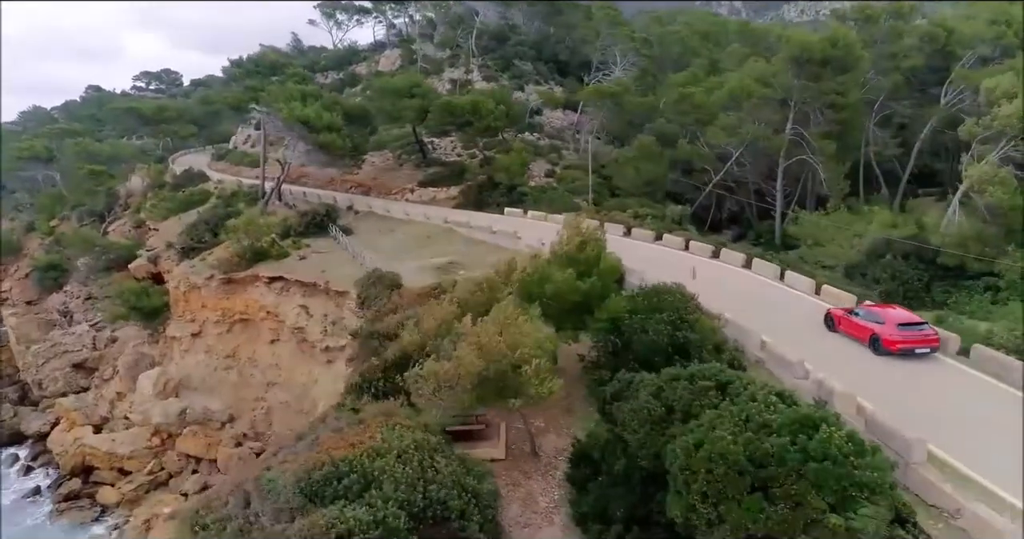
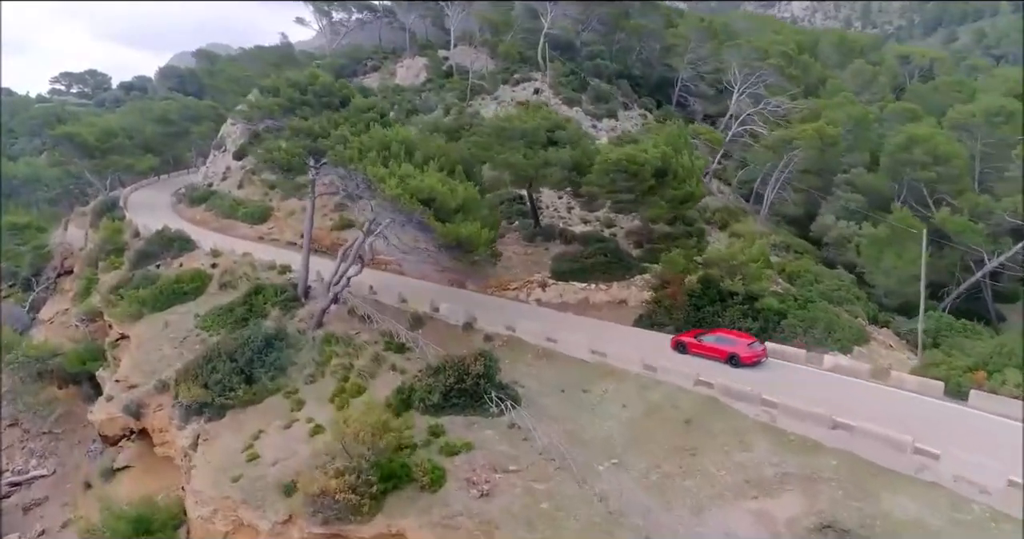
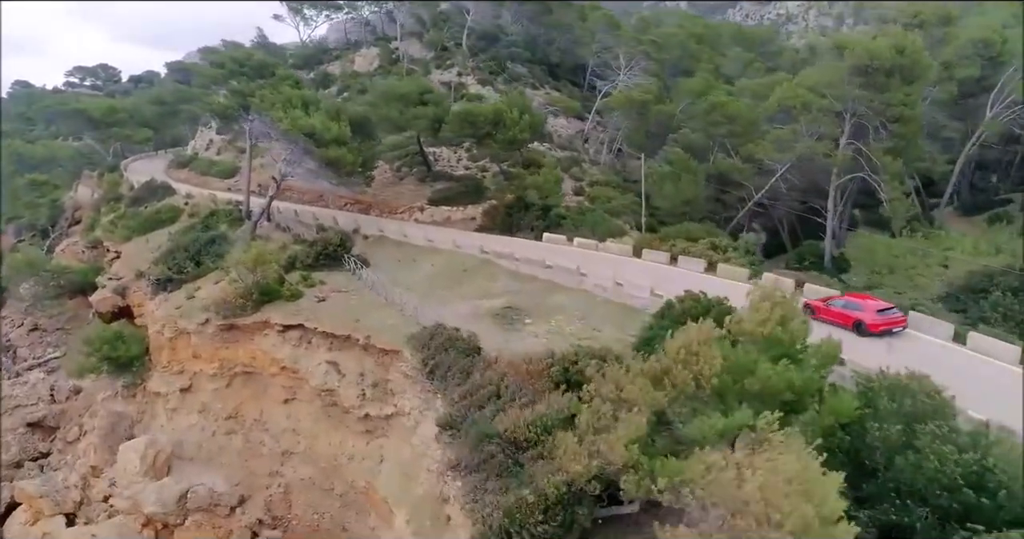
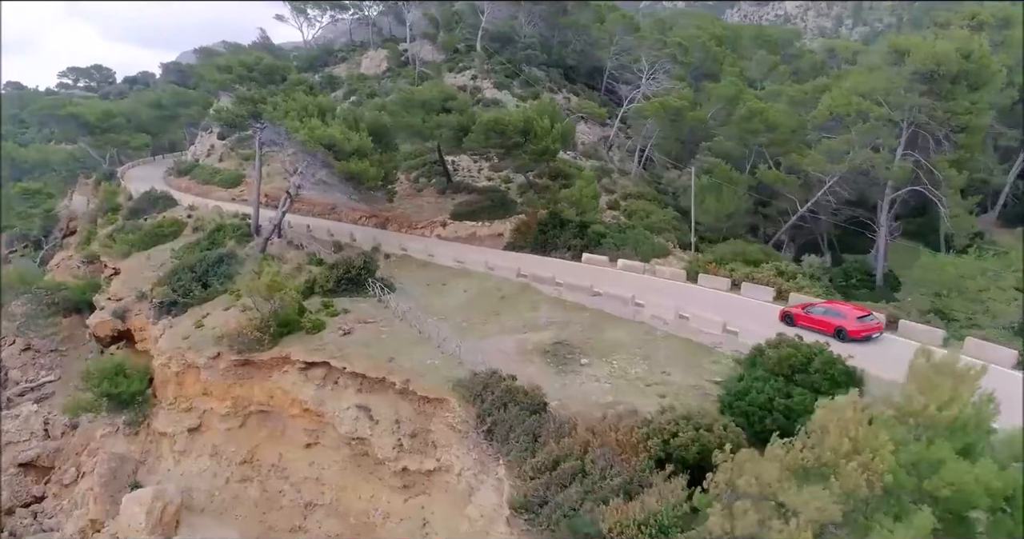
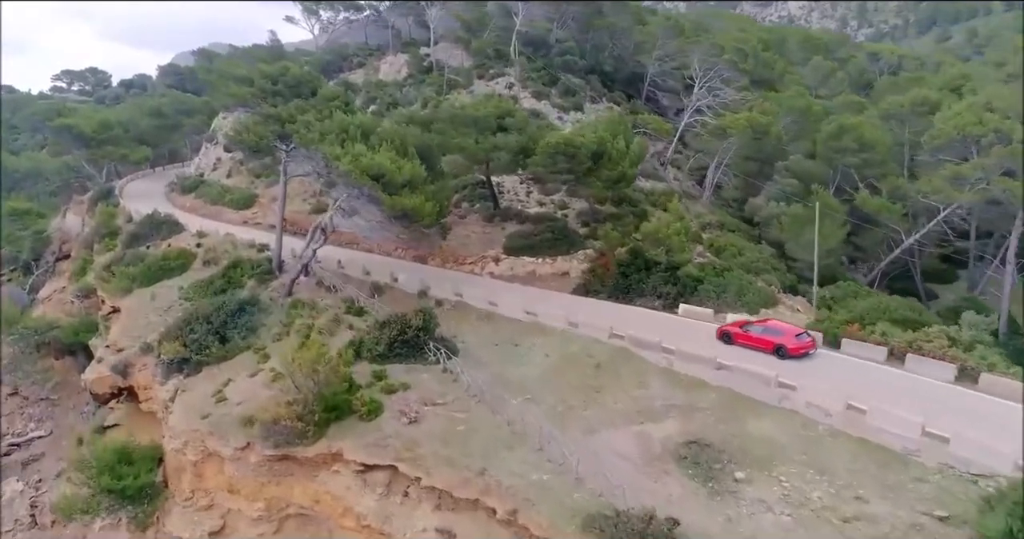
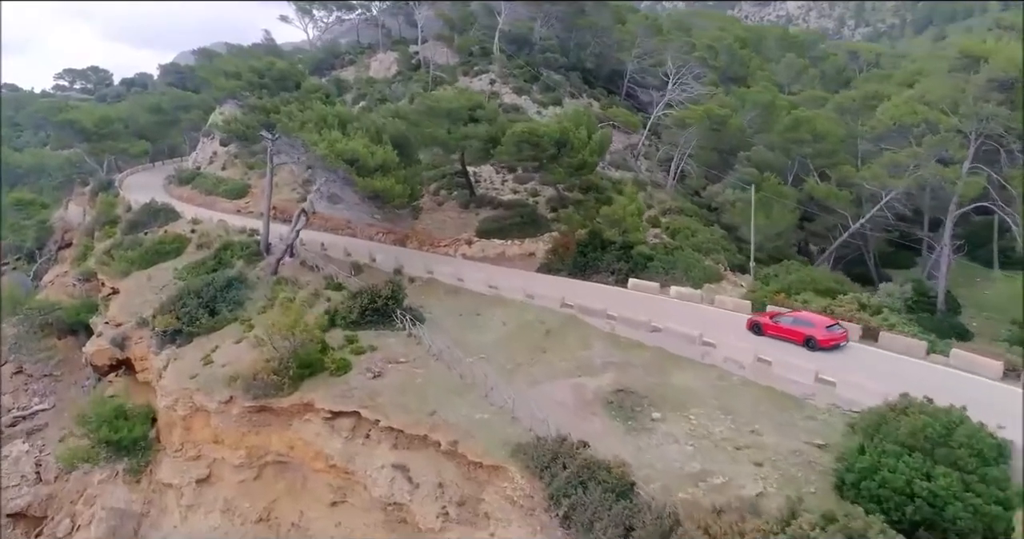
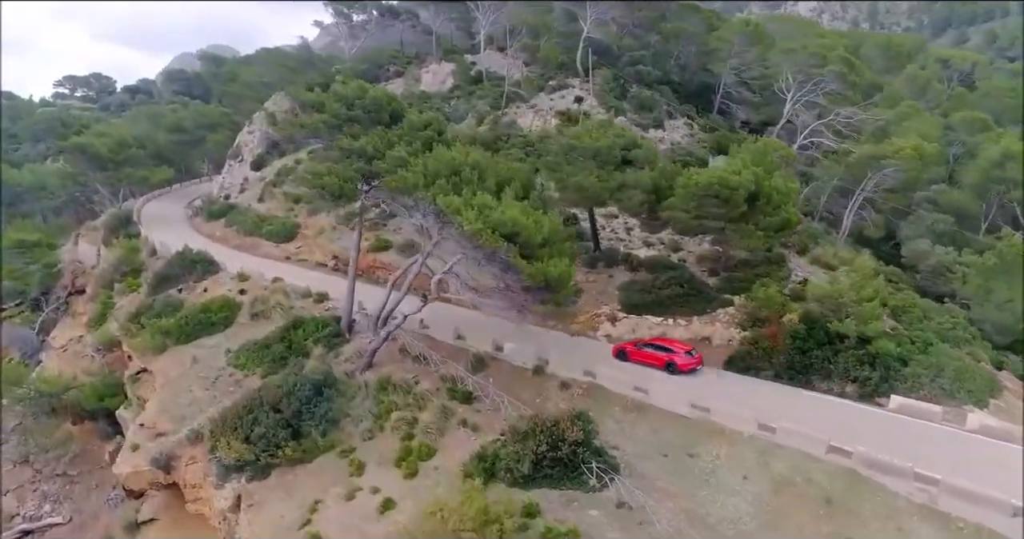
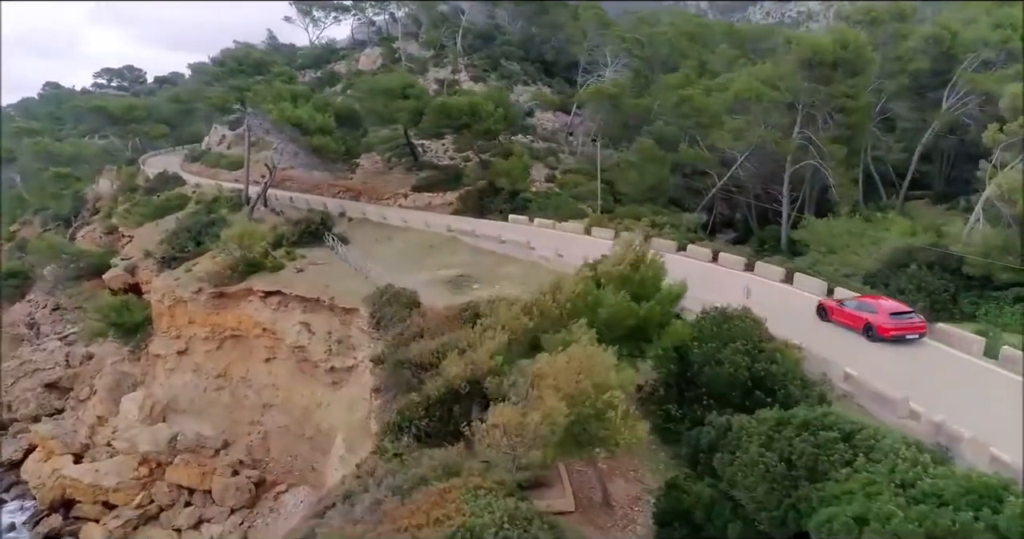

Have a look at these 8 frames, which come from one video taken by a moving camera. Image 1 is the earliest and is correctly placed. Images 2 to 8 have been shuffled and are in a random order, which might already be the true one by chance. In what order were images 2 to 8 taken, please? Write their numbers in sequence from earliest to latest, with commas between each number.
8, 3, 4, 6, 5, 2, 7
